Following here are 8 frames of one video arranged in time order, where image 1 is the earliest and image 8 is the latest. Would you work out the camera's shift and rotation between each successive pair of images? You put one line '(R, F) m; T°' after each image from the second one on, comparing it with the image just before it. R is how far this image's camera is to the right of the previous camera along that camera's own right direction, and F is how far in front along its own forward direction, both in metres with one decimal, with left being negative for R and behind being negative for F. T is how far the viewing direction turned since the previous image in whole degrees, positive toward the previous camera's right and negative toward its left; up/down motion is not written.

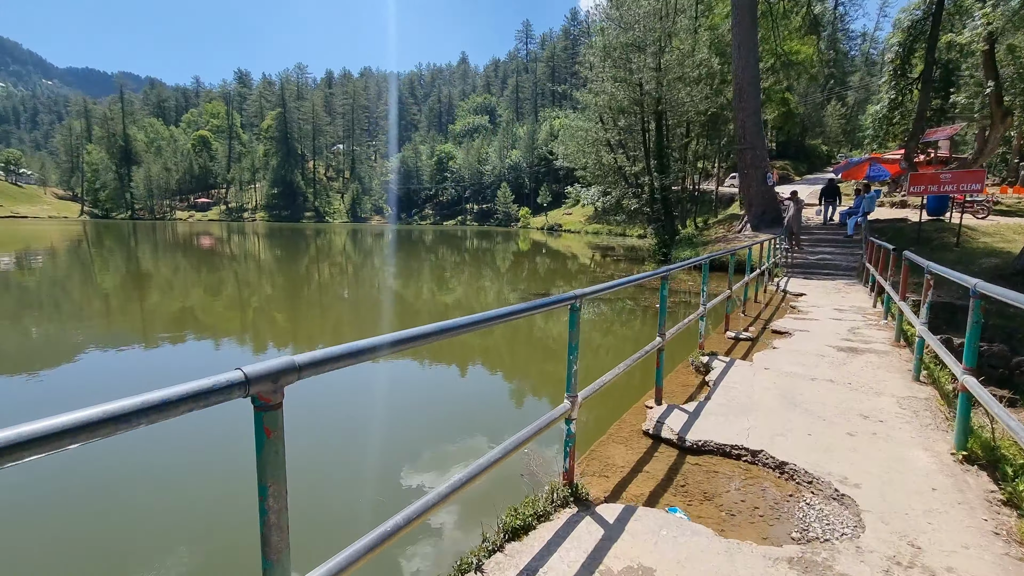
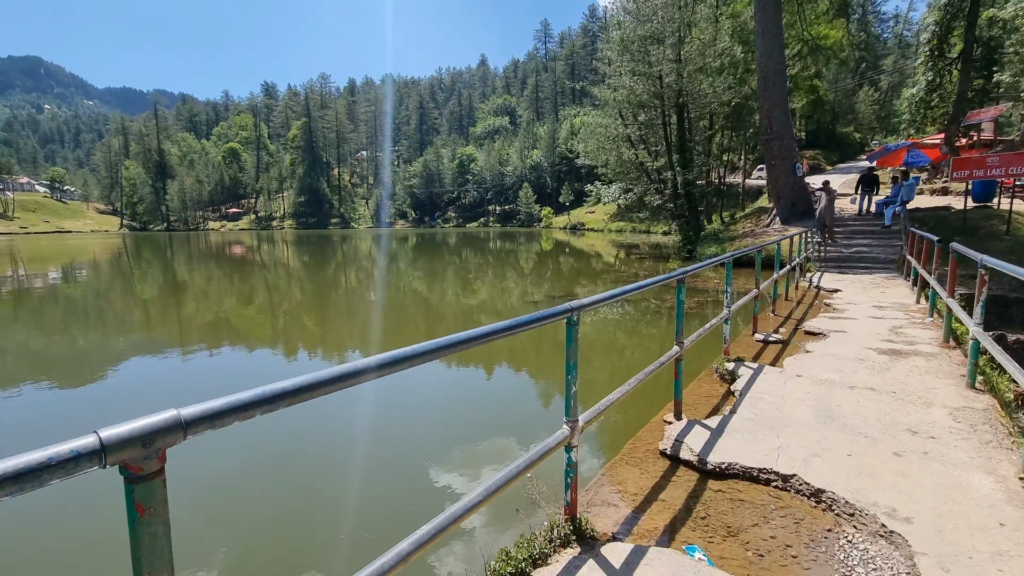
(+0.1, +0.2) m; -3°
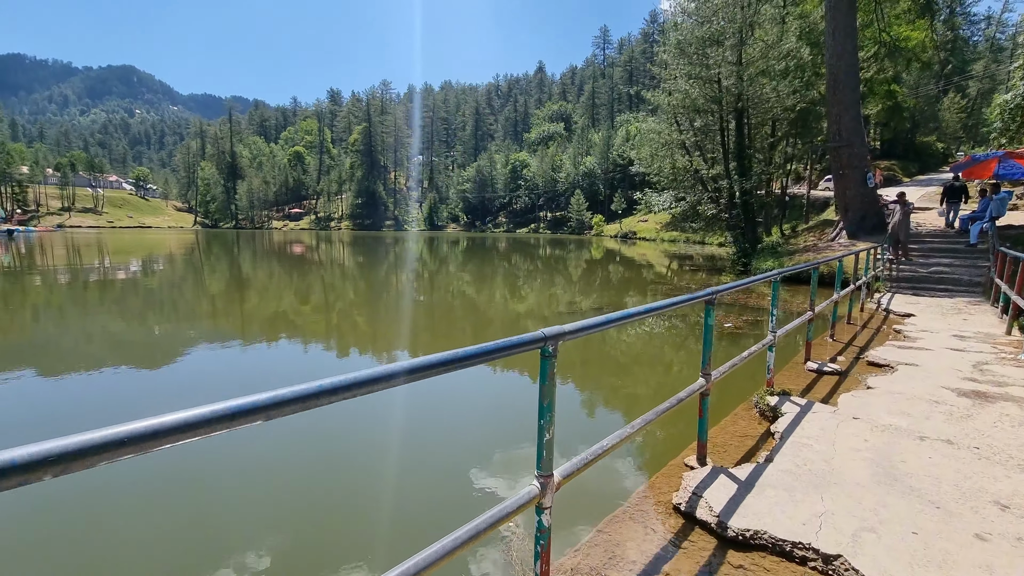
(+0.2, +0.3) m; -6°
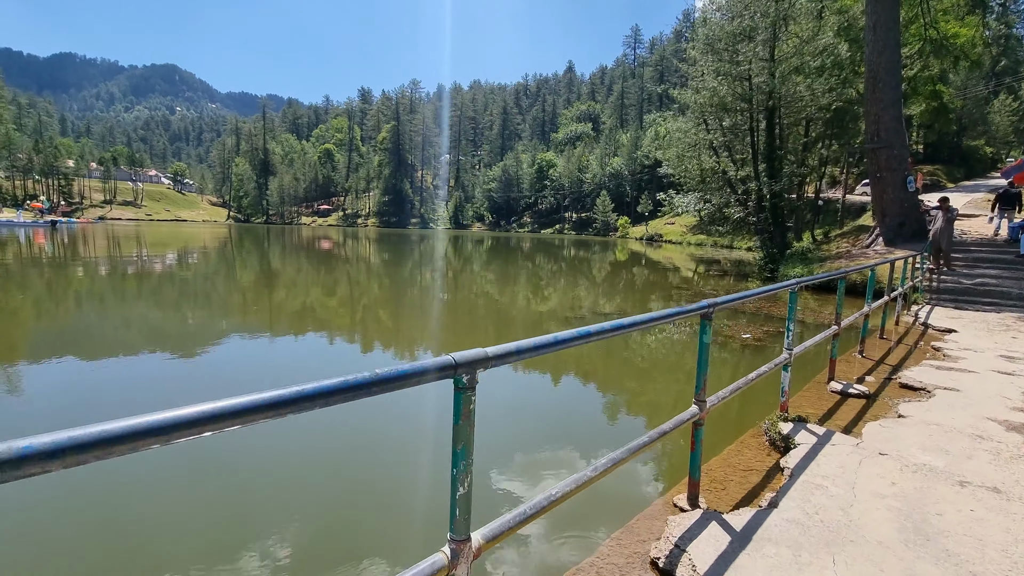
(+0.2, +0.3) m; -3°
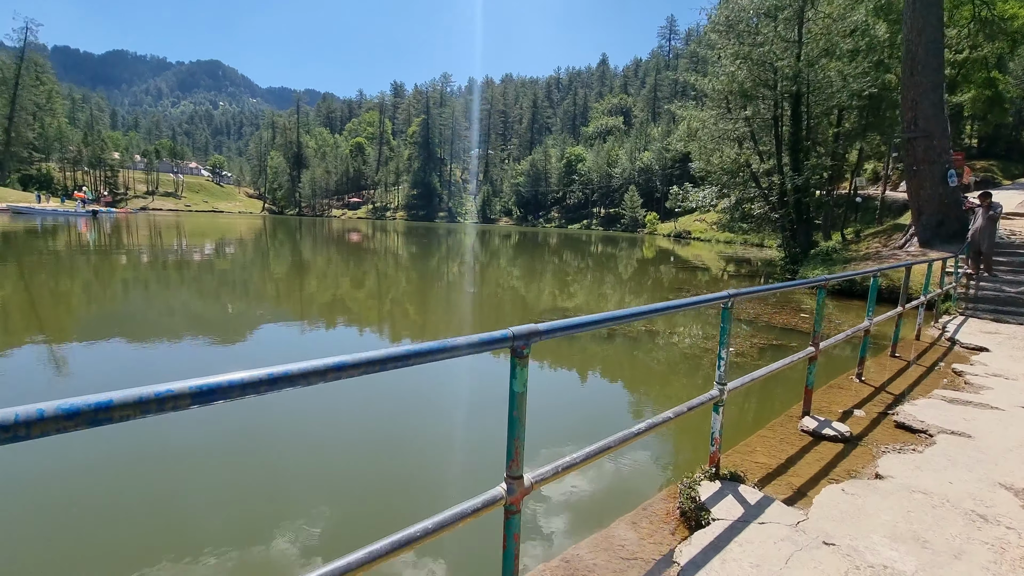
(+0.6, +0.5) m; -3°
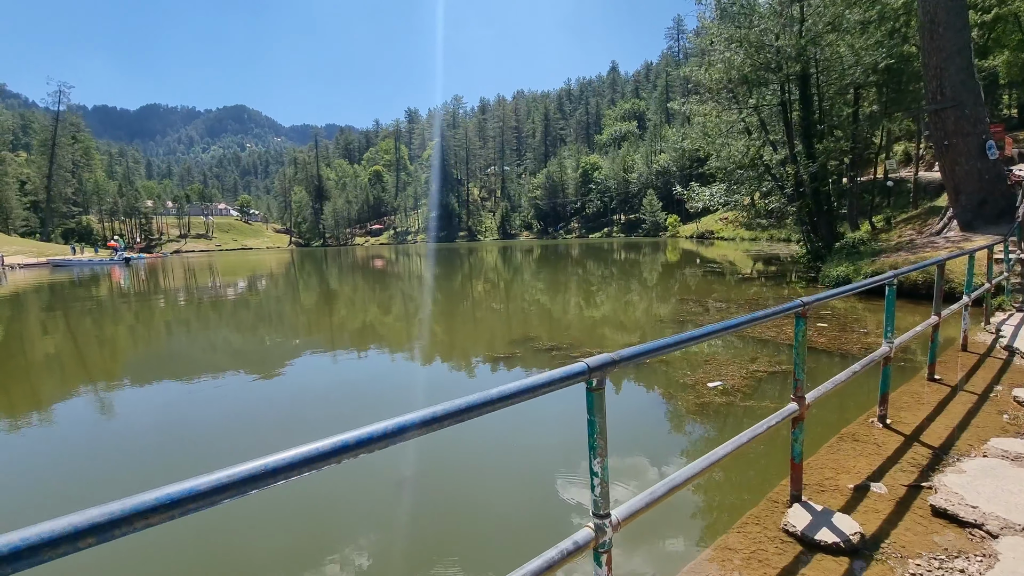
(+0.6, +0.7) m; -3°
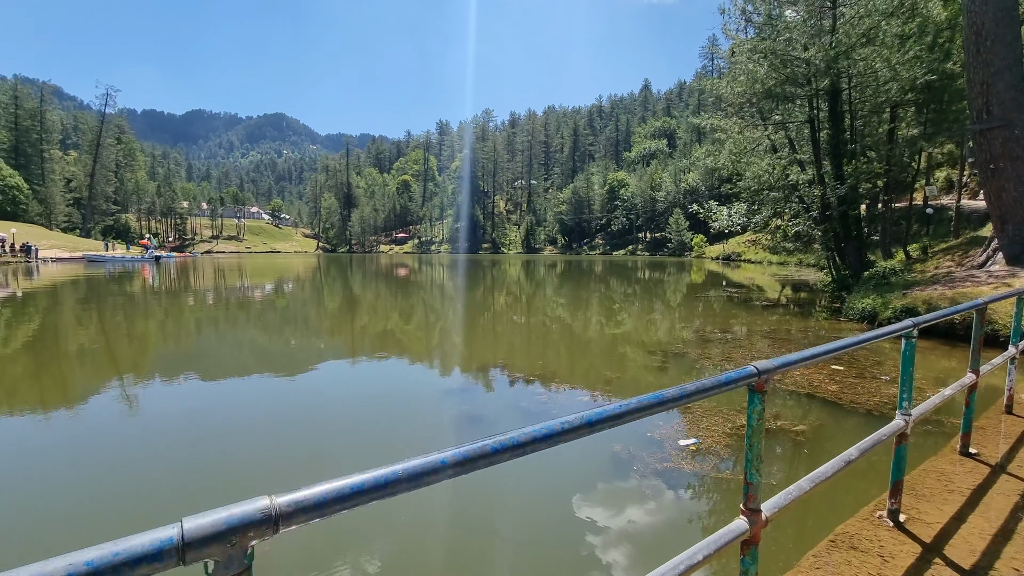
(+0.4, +0.5) m; -3°
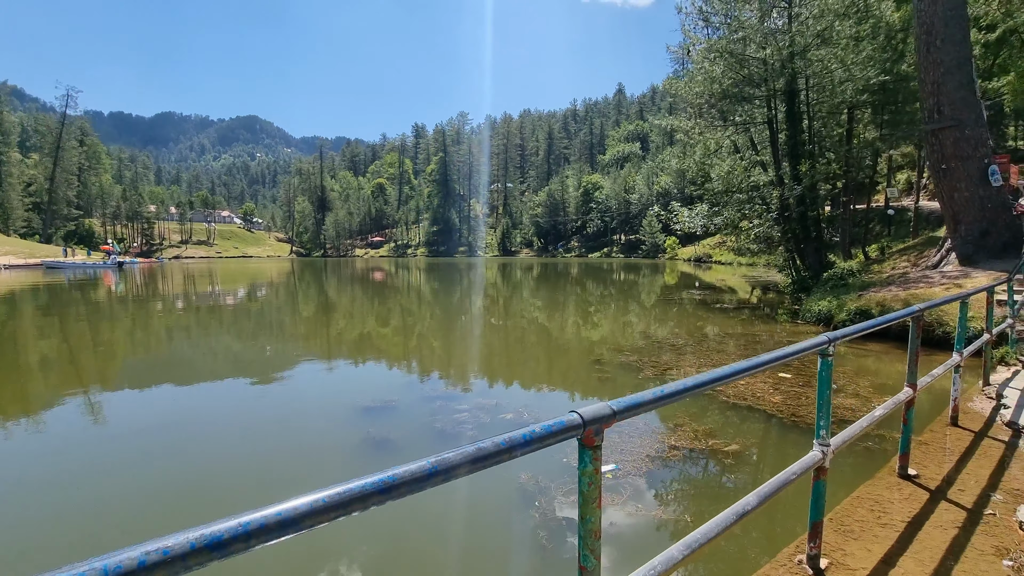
(+0.4, +0.3) m; +2°
